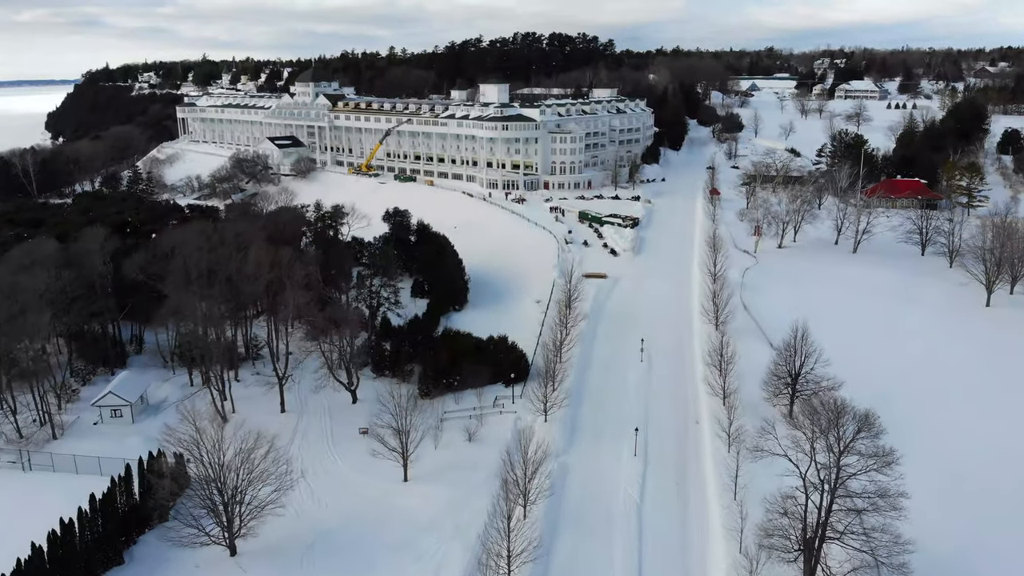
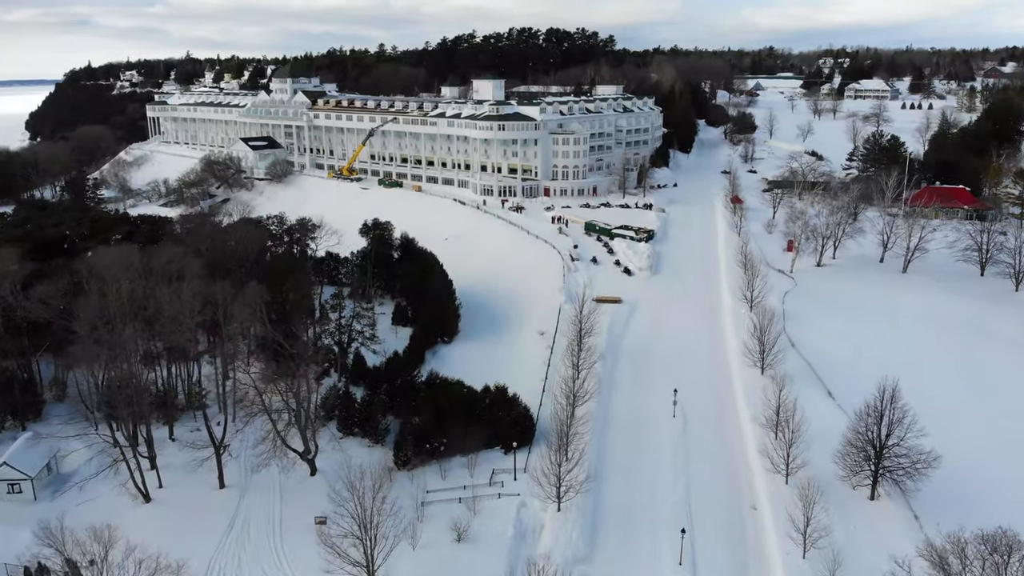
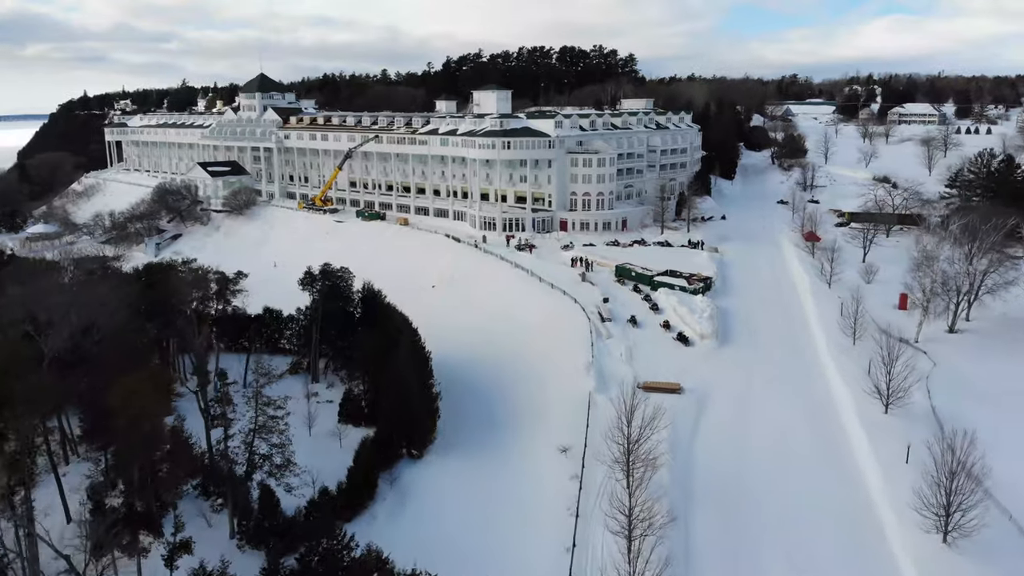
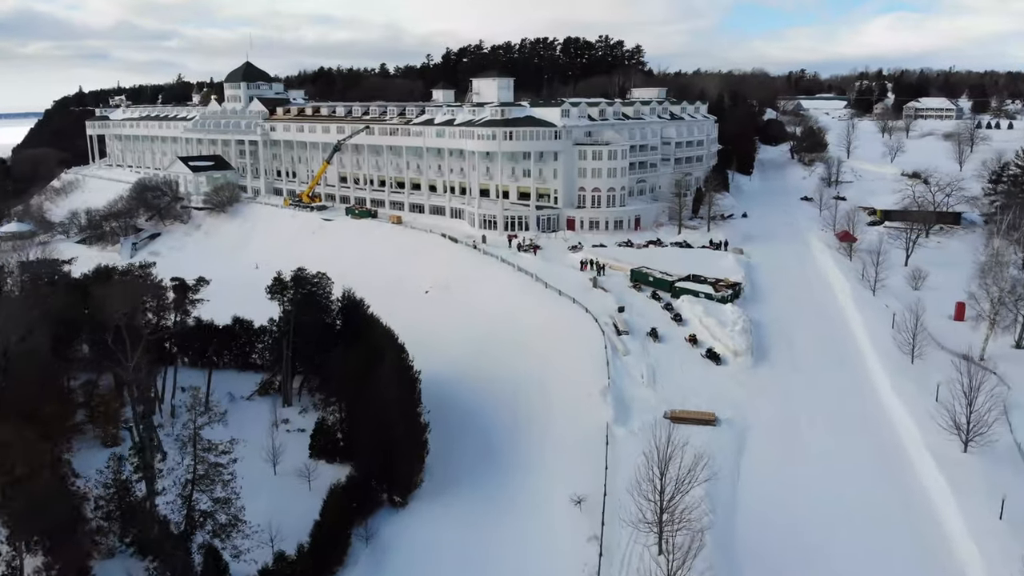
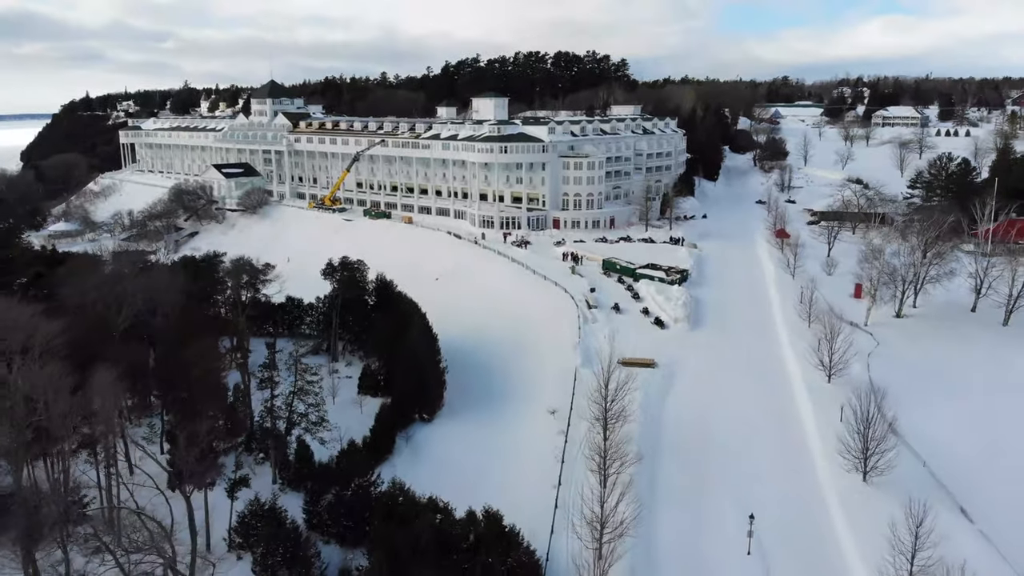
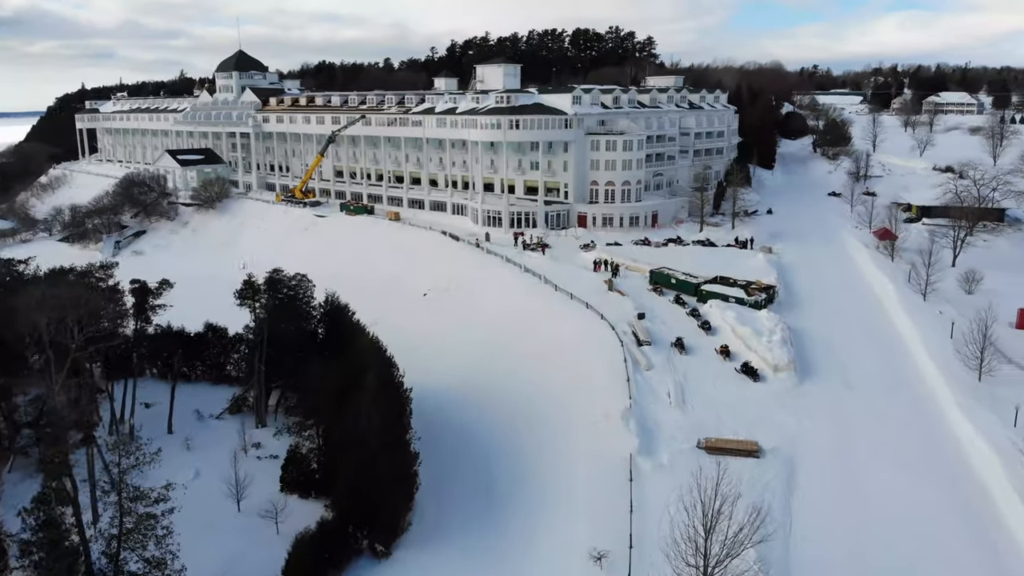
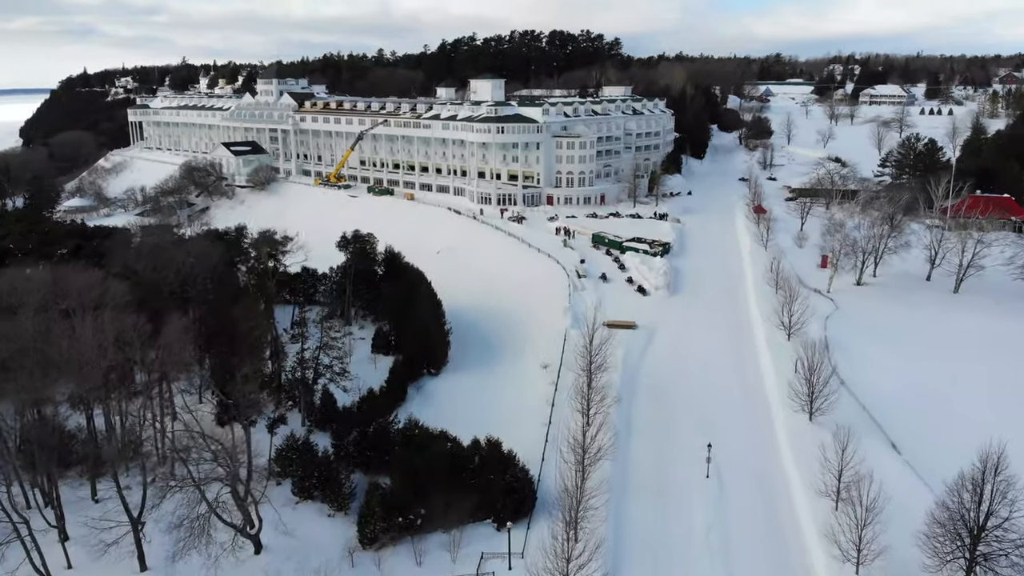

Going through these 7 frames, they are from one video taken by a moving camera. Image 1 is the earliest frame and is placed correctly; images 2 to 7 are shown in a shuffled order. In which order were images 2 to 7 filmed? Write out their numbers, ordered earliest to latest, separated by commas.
2, 7, 5, 3, 4, 6
